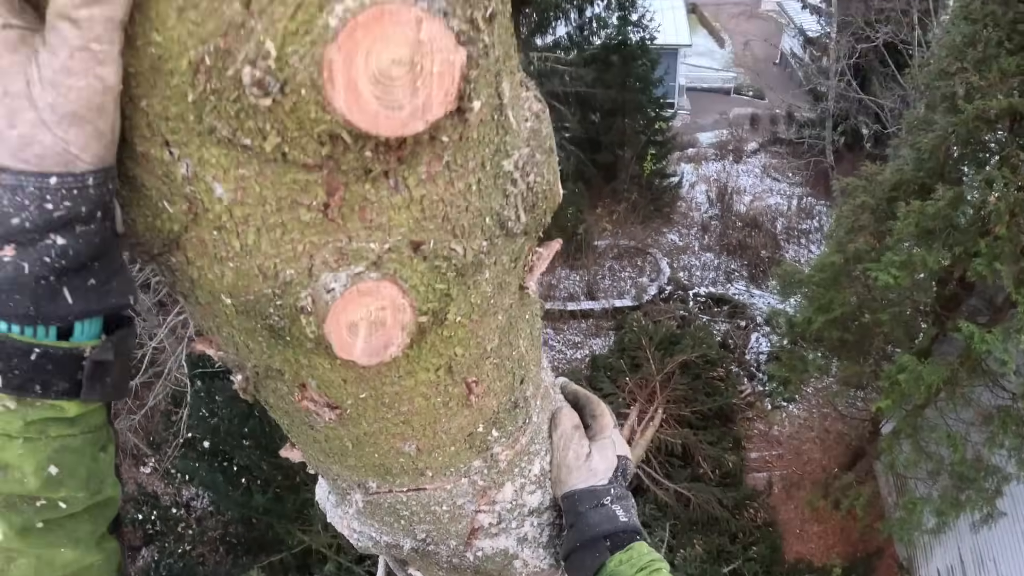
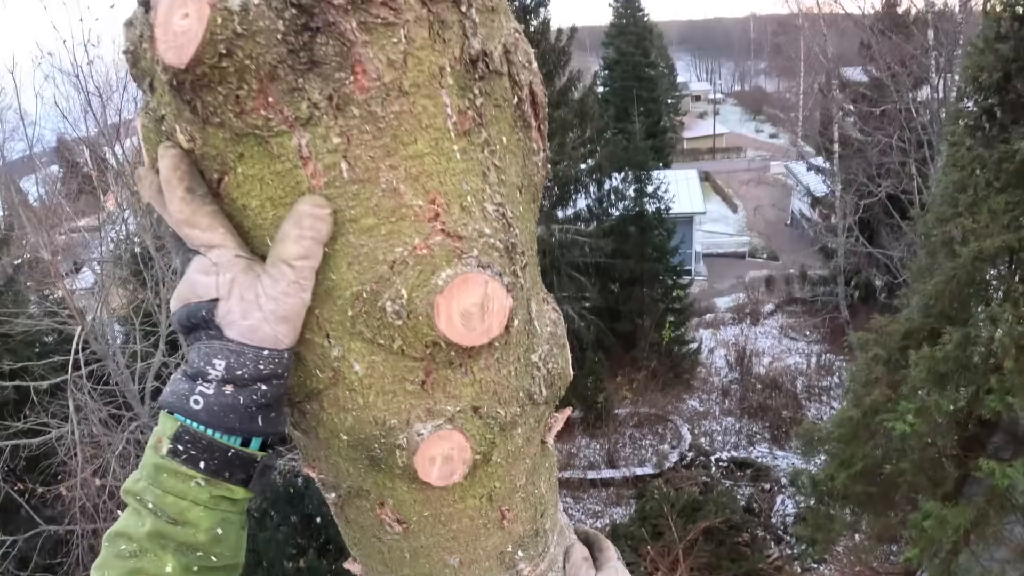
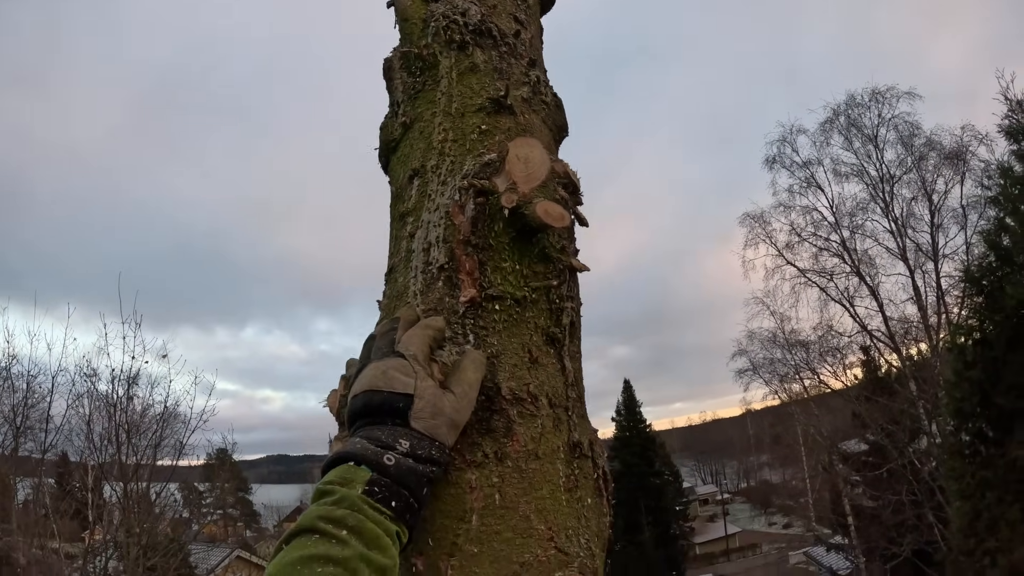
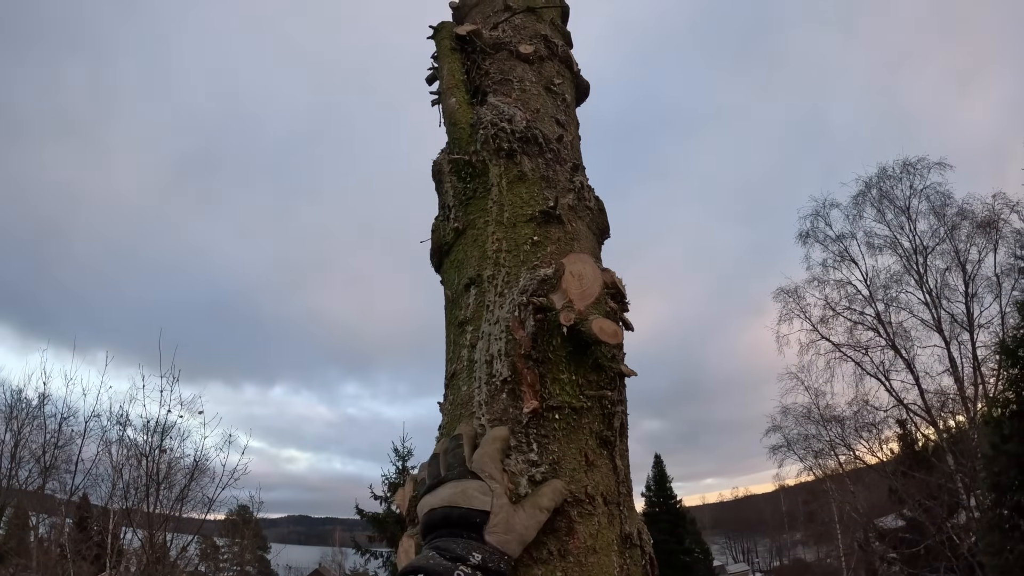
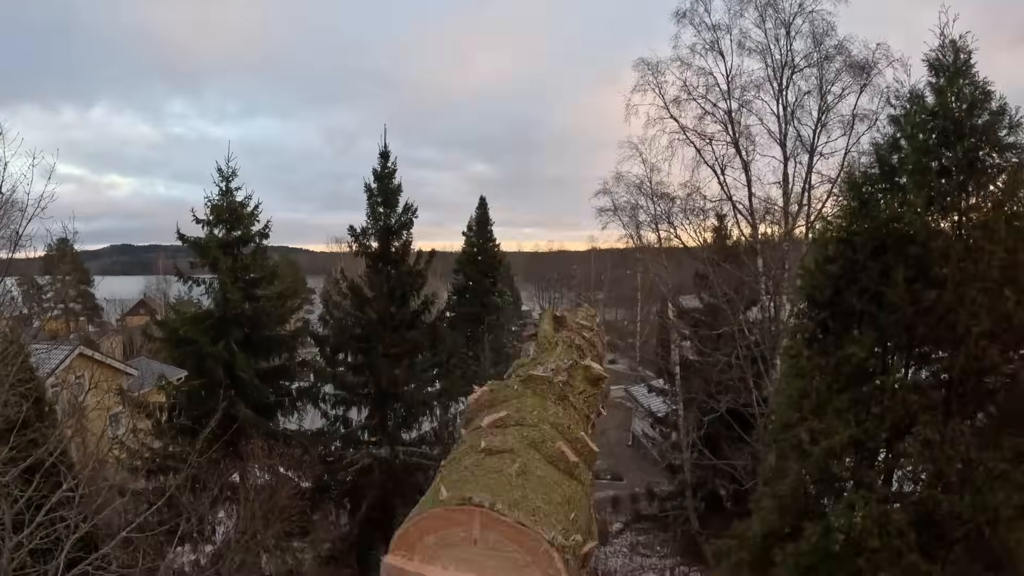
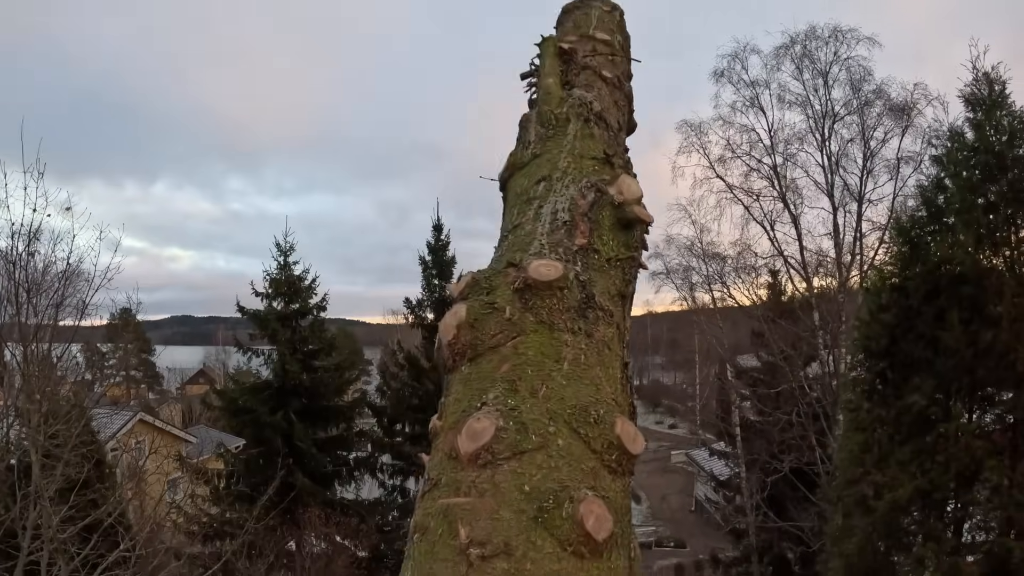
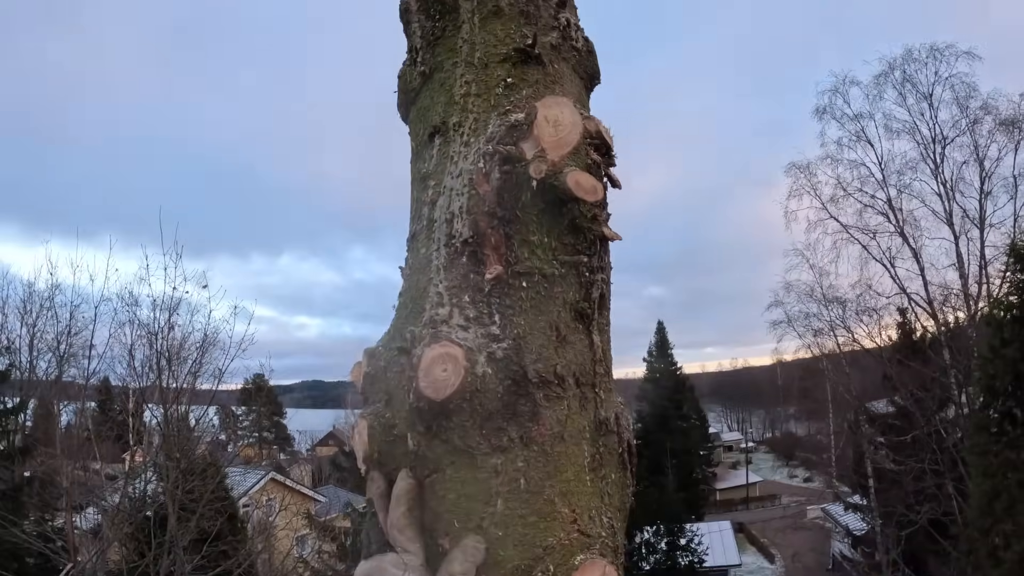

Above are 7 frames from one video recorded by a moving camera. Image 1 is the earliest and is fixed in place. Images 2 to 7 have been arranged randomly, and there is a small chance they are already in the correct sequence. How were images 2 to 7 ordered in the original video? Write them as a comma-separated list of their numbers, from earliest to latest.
2, 7, 4, 3, 6, 5
